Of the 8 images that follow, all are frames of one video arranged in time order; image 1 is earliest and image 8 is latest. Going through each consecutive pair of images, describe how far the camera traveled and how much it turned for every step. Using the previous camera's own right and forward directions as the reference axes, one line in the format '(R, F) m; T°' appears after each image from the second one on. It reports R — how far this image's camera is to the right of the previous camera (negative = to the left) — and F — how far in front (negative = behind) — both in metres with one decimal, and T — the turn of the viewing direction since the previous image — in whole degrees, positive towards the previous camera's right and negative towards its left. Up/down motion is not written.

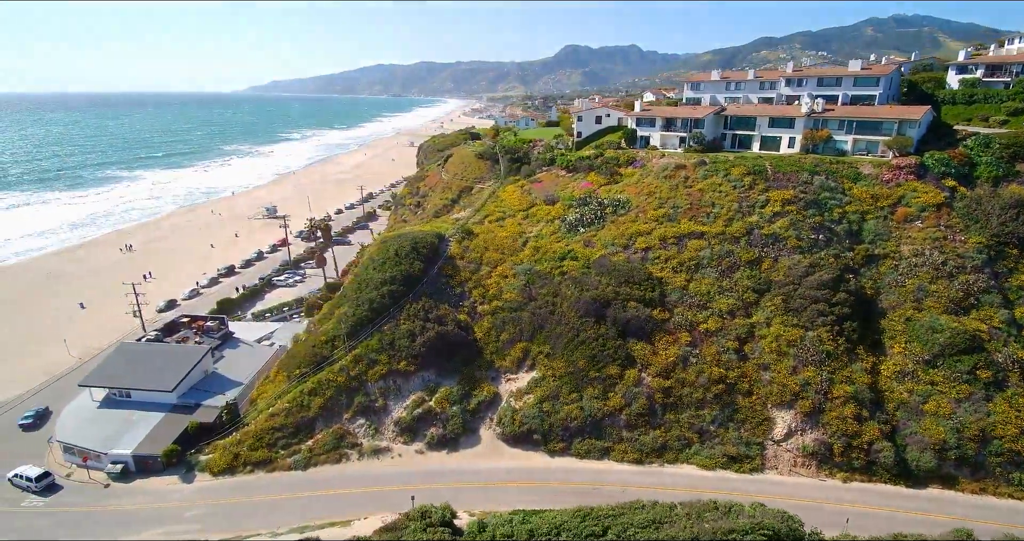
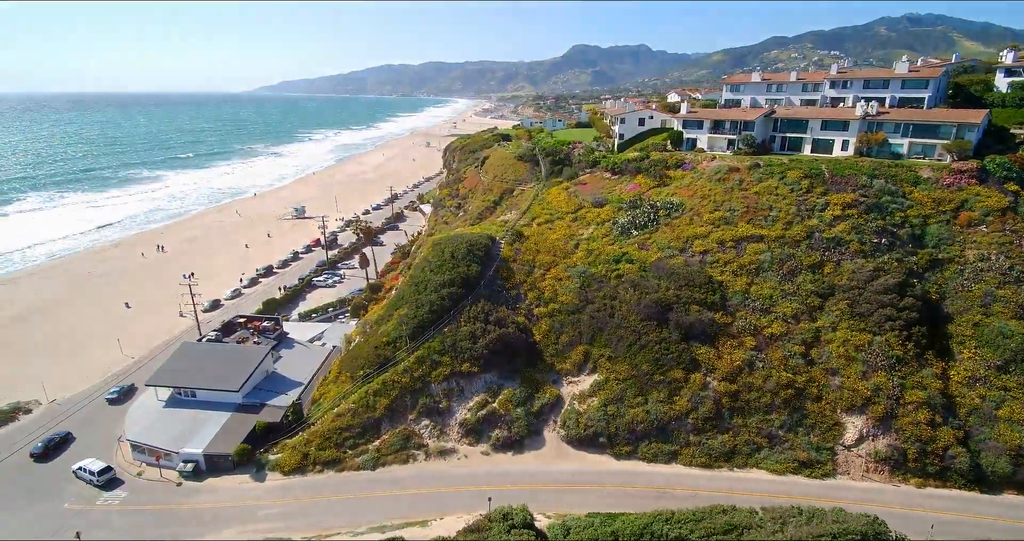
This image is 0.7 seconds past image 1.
(-3.0, -0.1) m; -1°
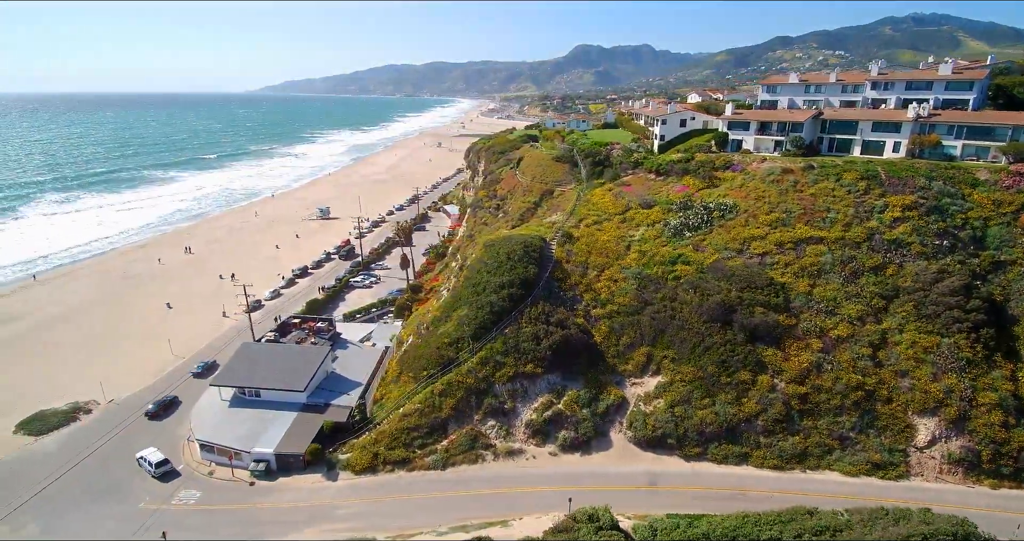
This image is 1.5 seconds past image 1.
(-3.4, -0.1) m; 0°
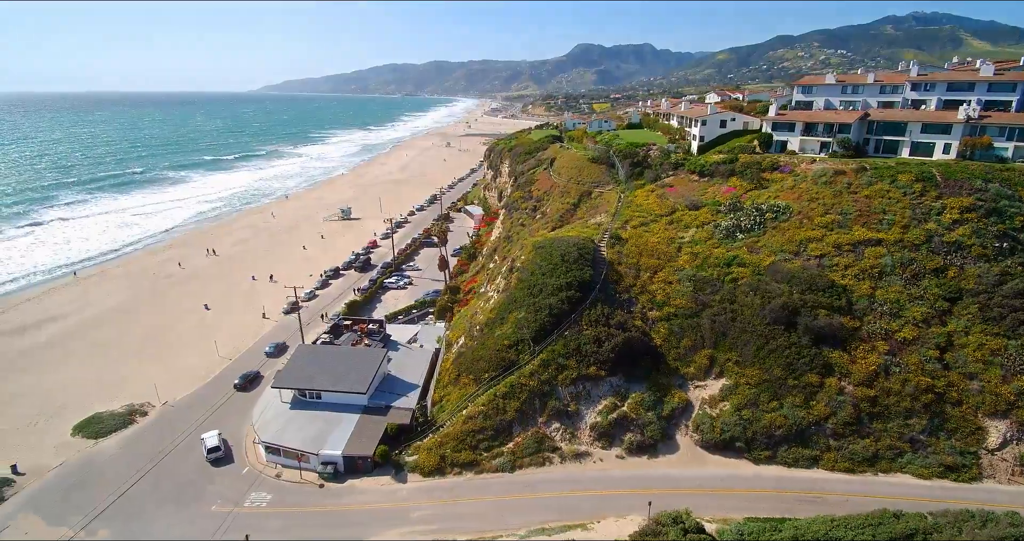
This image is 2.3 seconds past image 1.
(-3.4, 0.0) m; 0°
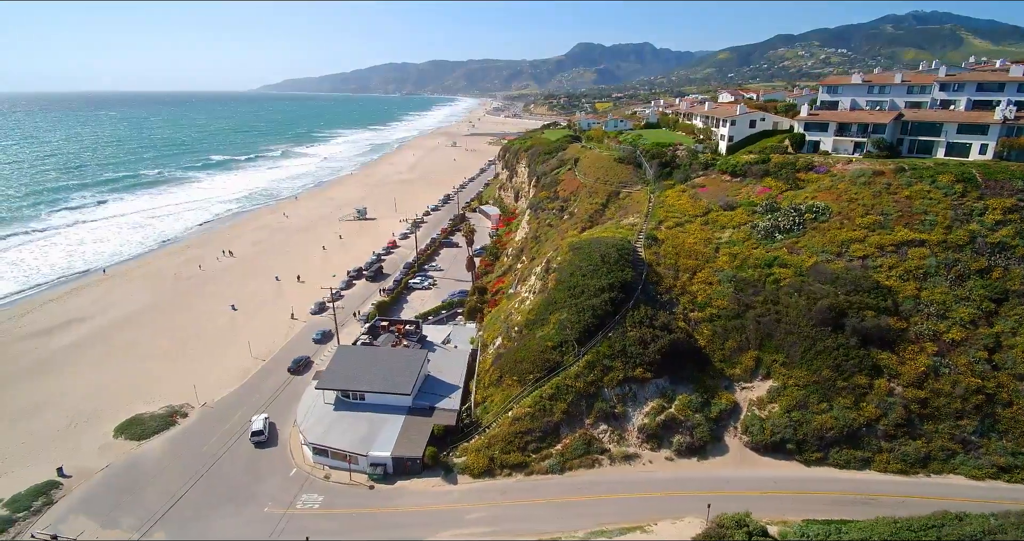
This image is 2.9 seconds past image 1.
(-2.5, +0.1) m; 0°
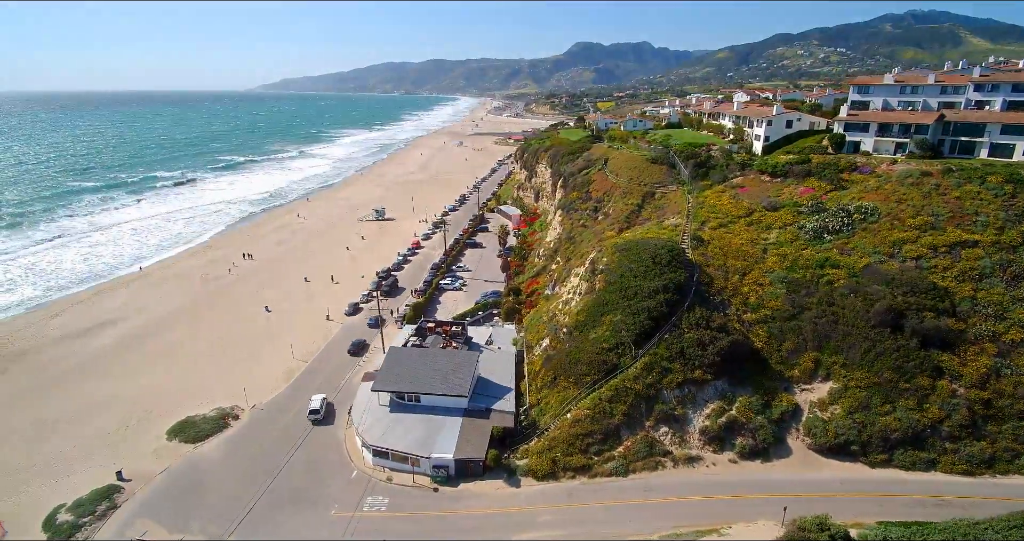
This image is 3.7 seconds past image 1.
(-3.3, +0.1) m; 0°
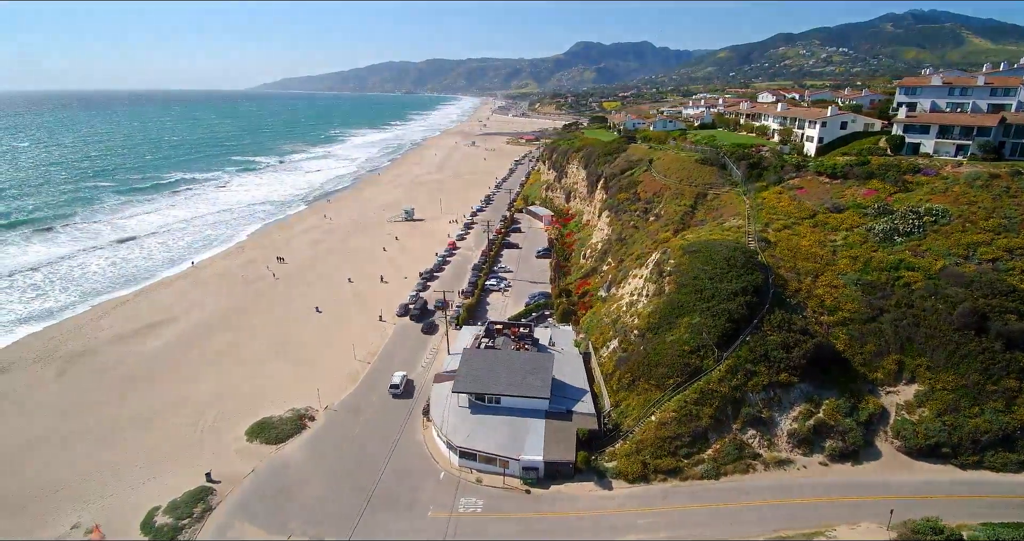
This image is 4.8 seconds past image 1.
(-4.7, 0.0) m; 0°
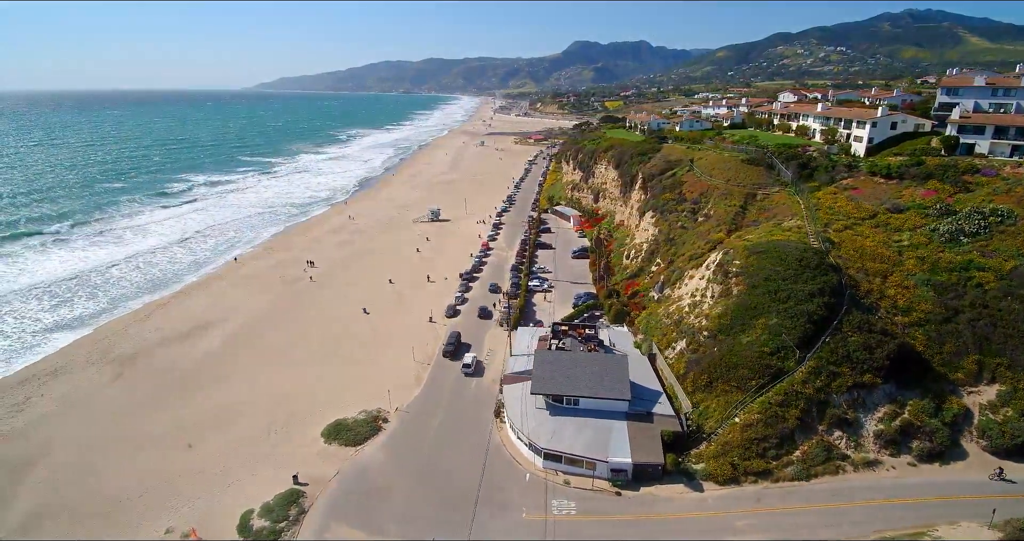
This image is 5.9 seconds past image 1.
(-4.7, 0.0) m; 0°
